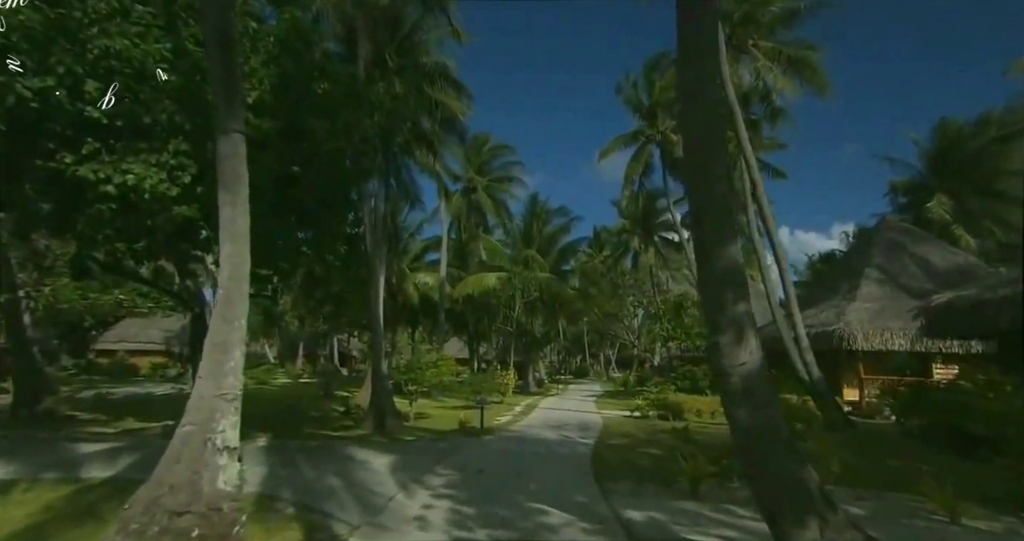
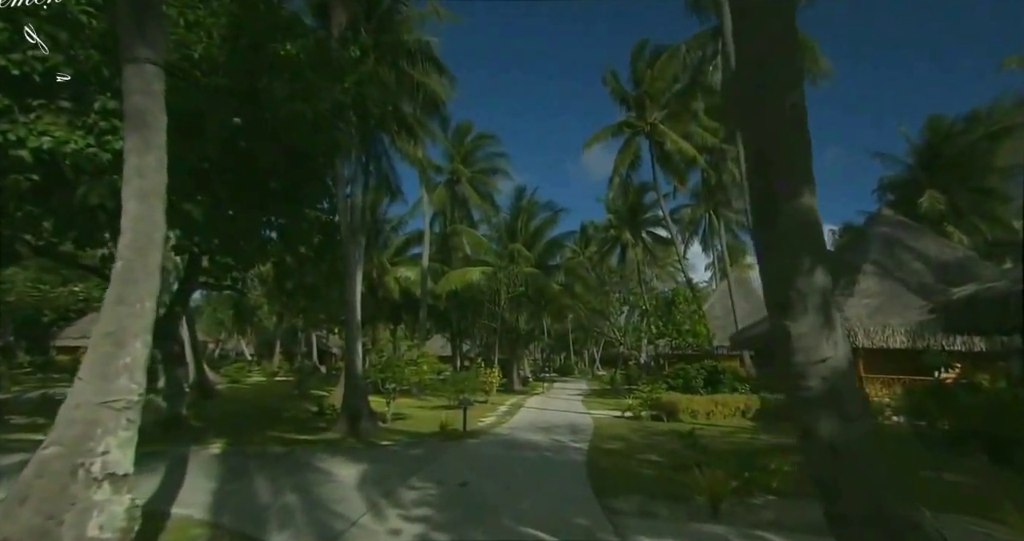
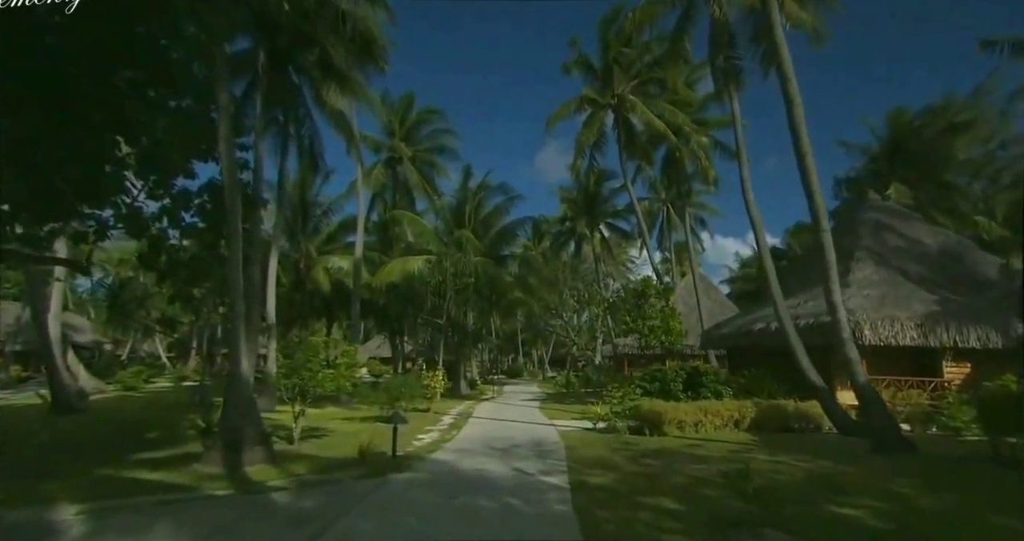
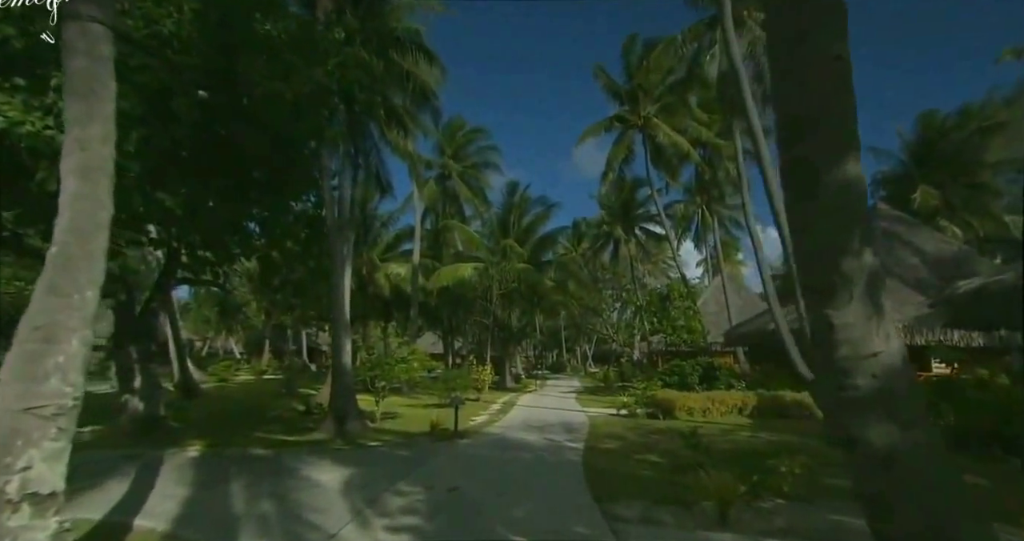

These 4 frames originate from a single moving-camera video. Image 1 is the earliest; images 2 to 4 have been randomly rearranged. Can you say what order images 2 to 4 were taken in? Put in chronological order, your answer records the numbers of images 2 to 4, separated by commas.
2, 4, 3
